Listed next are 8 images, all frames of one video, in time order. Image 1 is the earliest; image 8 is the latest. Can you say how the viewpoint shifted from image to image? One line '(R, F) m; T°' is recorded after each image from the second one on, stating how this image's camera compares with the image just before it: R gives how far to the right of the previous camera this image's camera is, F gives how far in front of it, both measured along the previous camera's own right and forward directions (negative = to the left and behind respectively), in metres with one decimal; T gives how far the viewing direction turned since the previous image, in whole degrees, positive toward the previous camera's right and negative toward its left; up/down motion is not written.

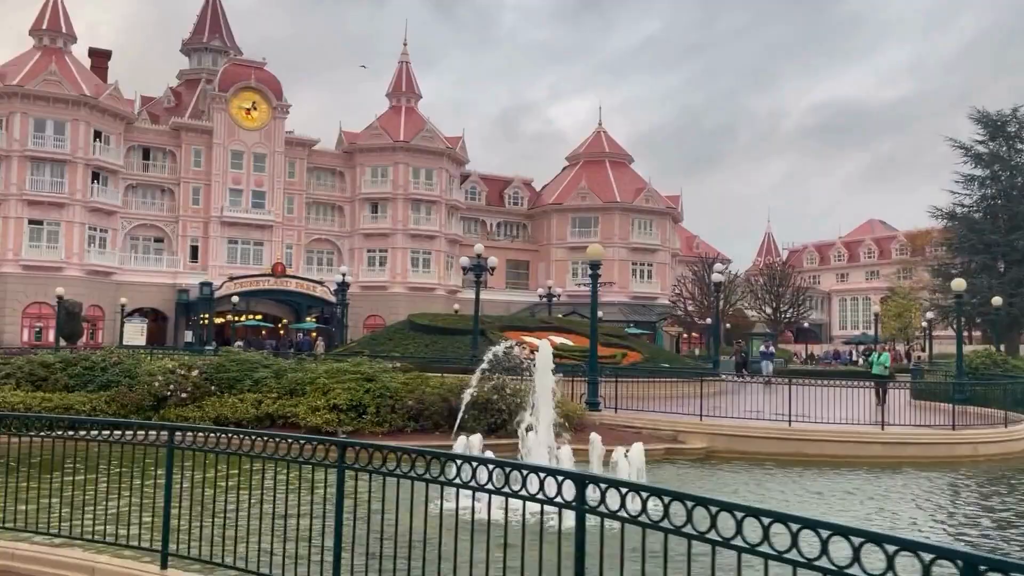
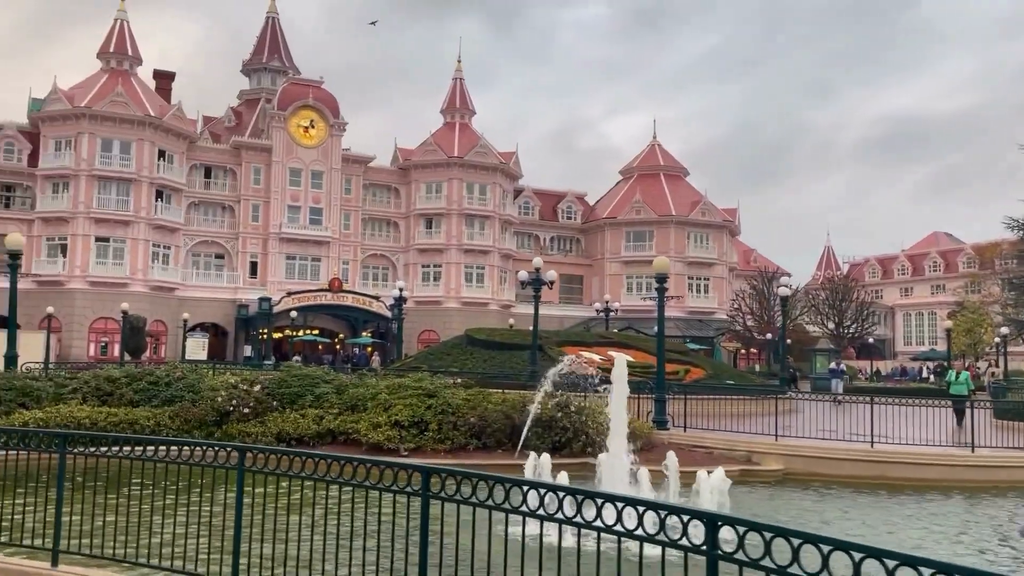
(-0.3, +0.5) m; -4°
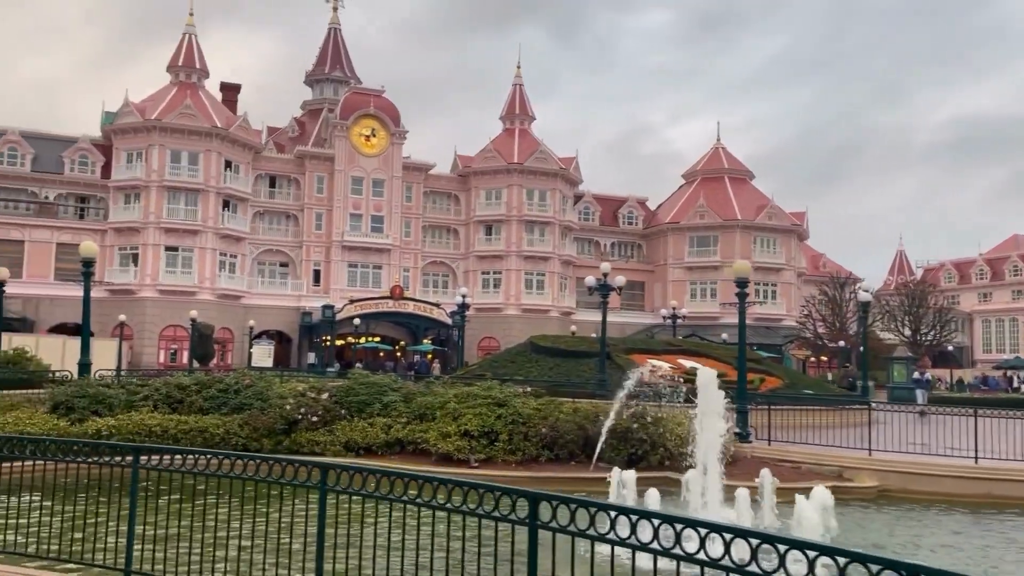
(-0.3, +0.6) m; -4°
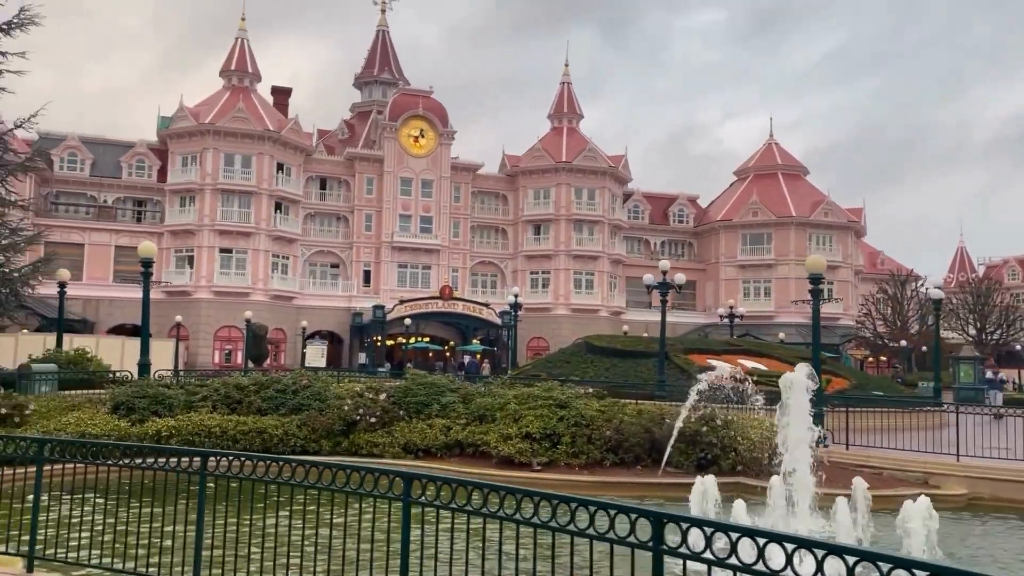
(-0.3, +0.5) m; -3°
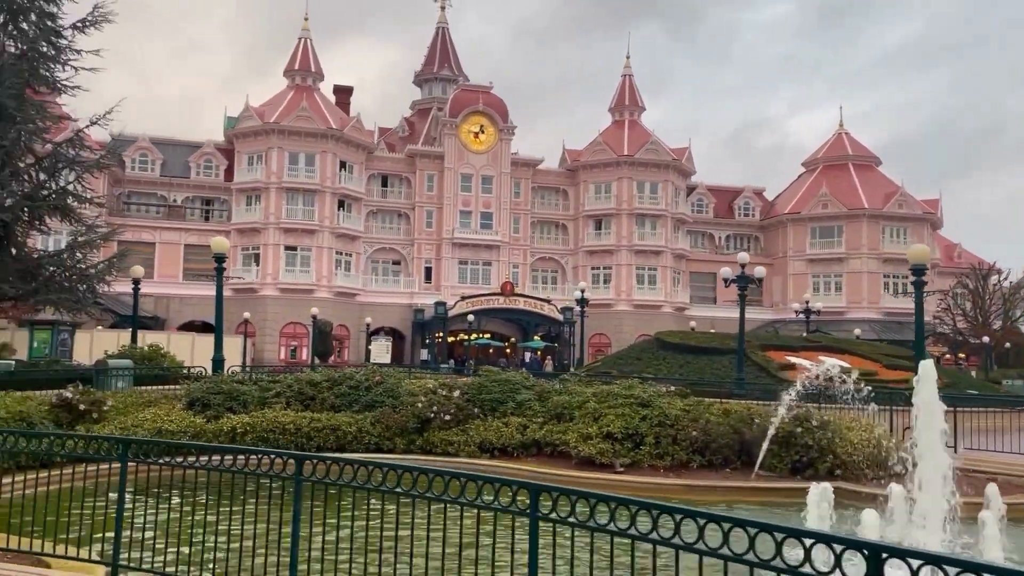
(-0.4, +0.6) m; -4°
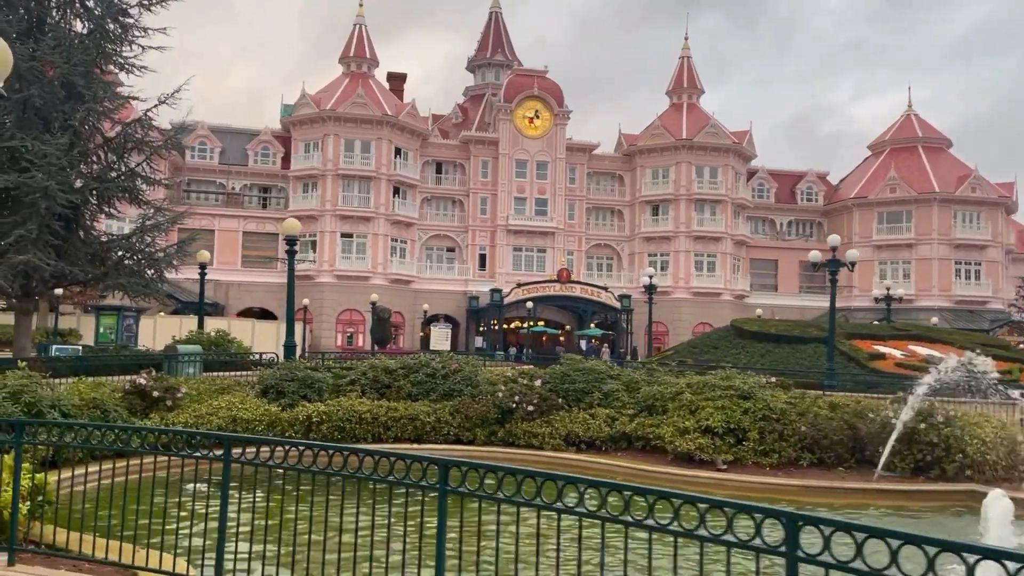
(-0.8, +1.0) m; -3°
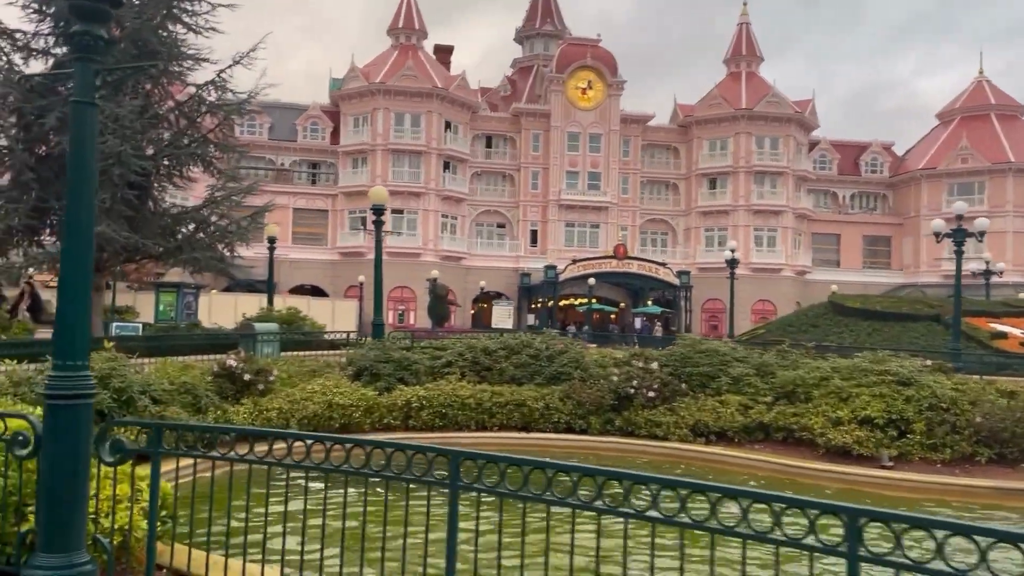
(-1.4, +1.6) m; -3°
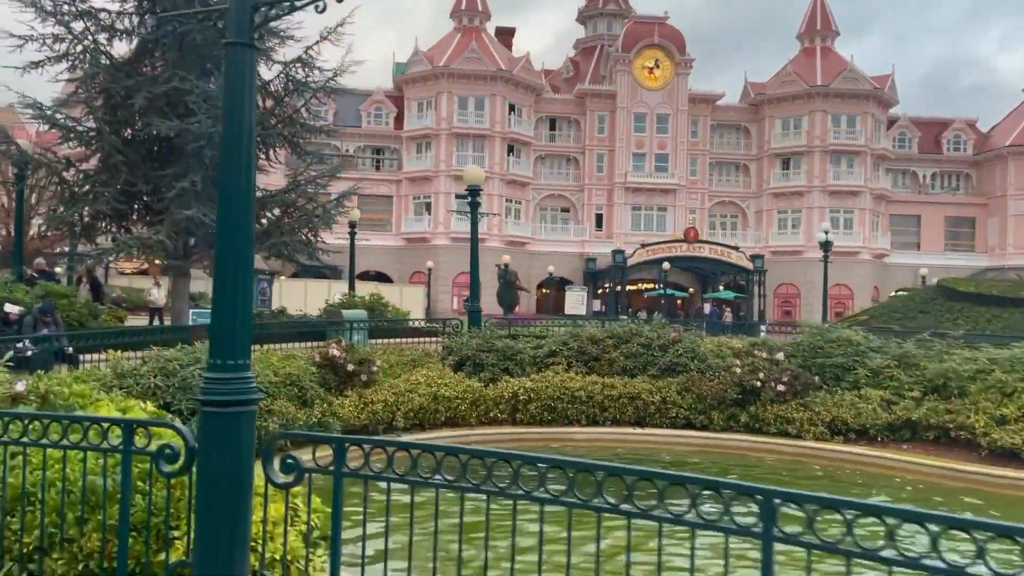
(-1.0, +1.0) m; -4°
